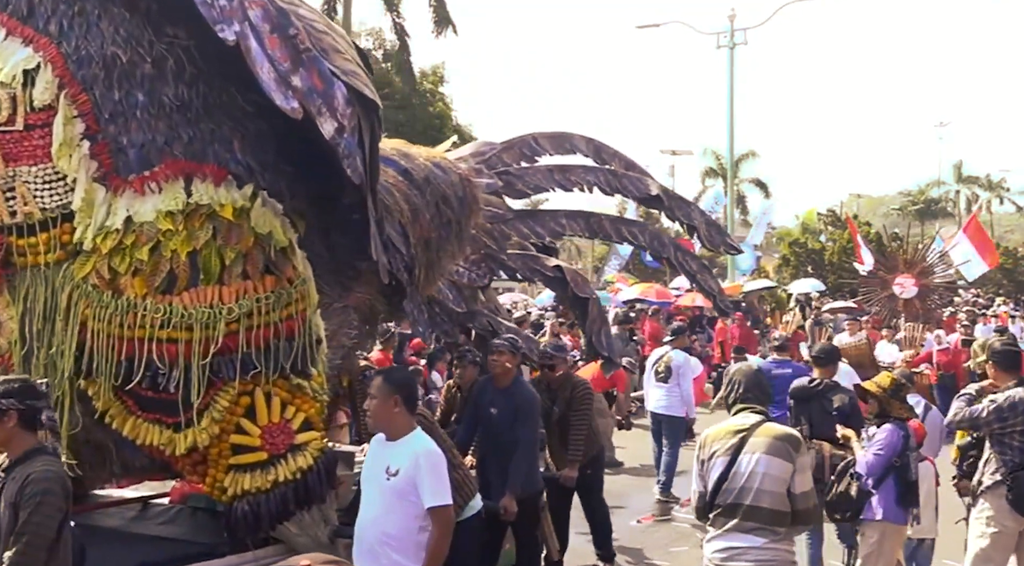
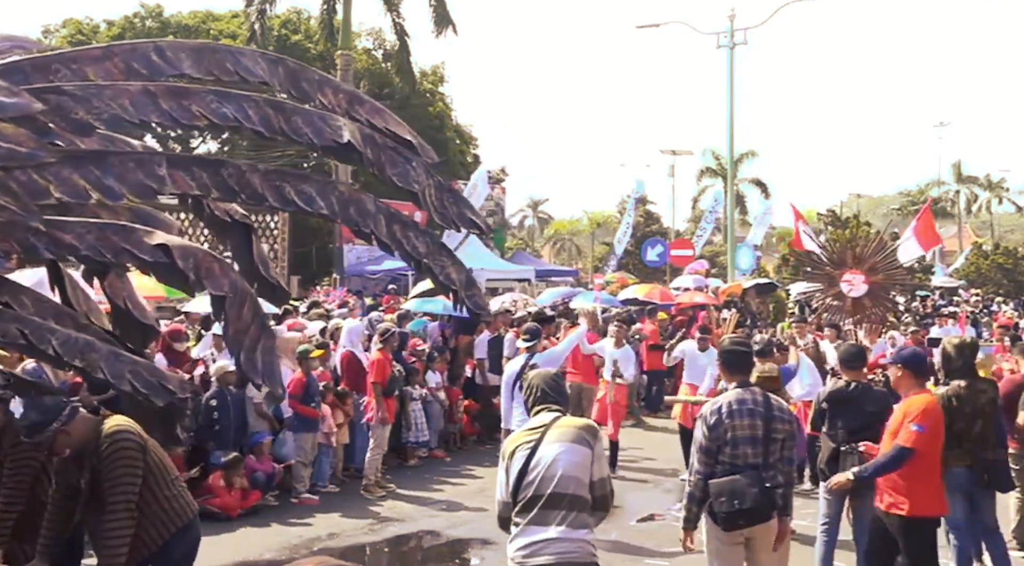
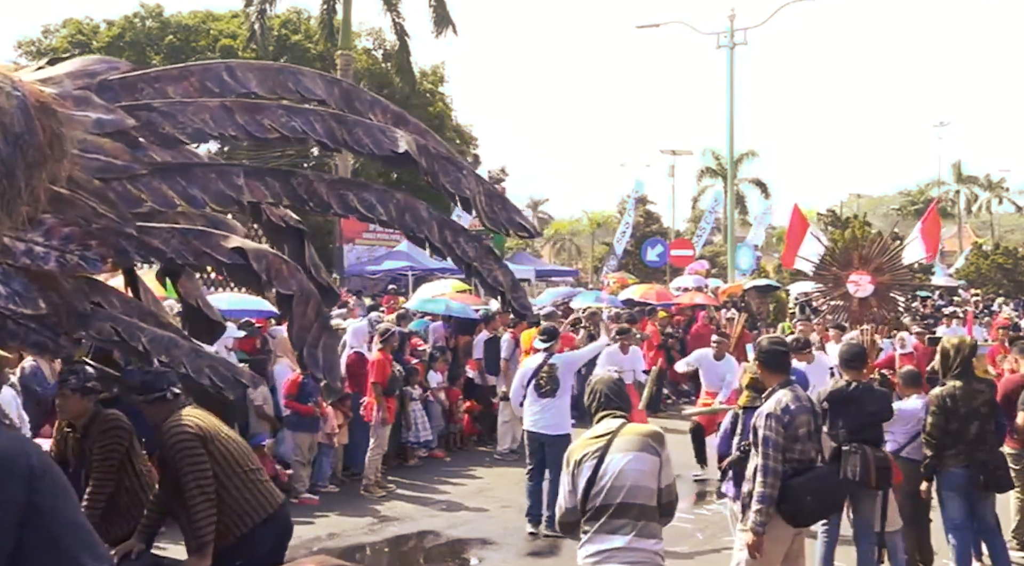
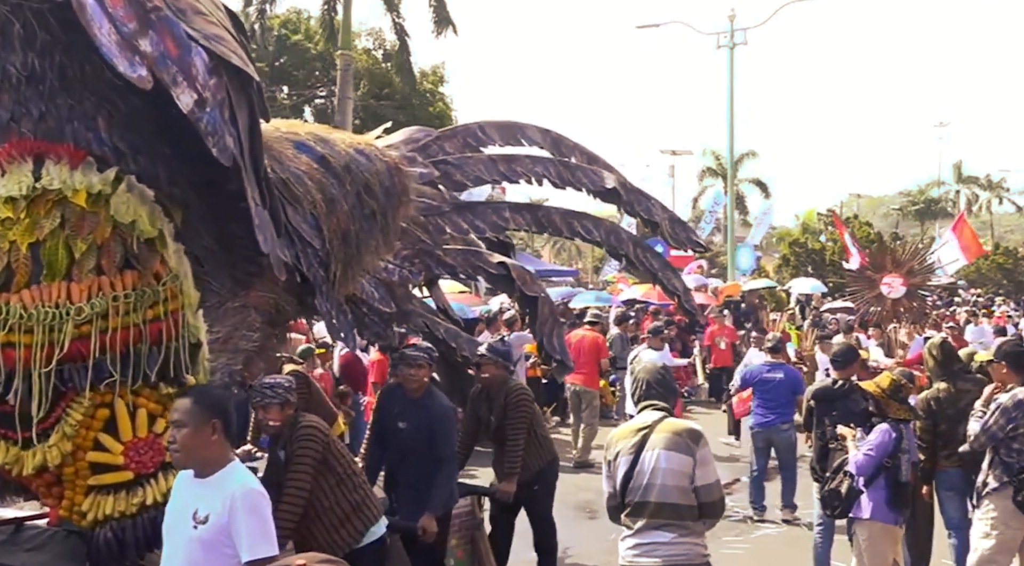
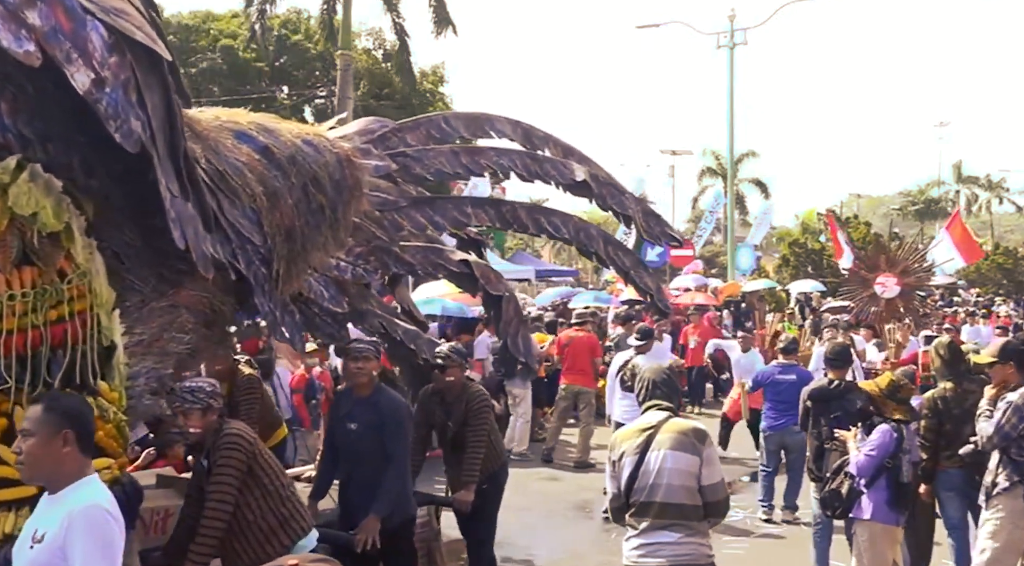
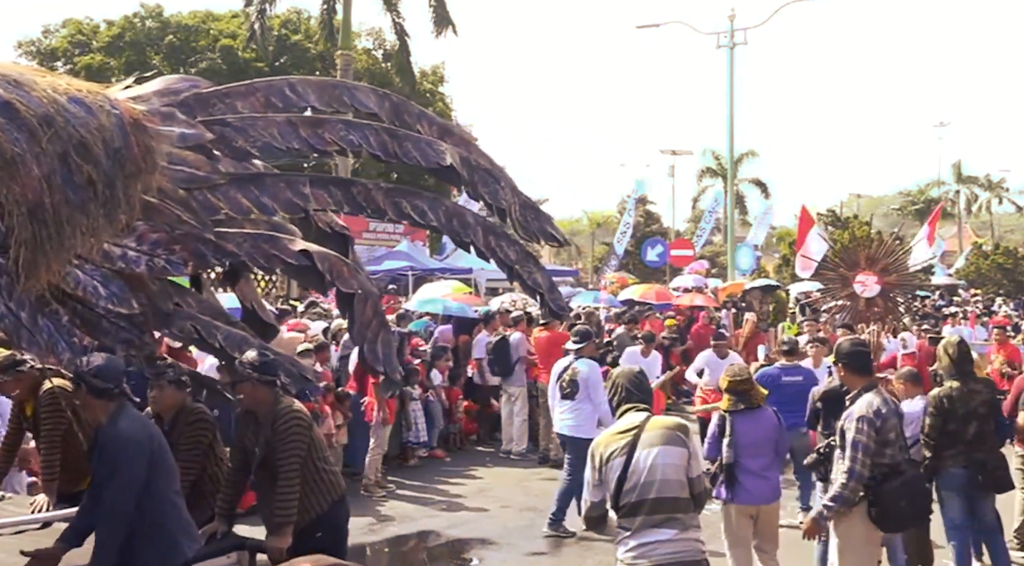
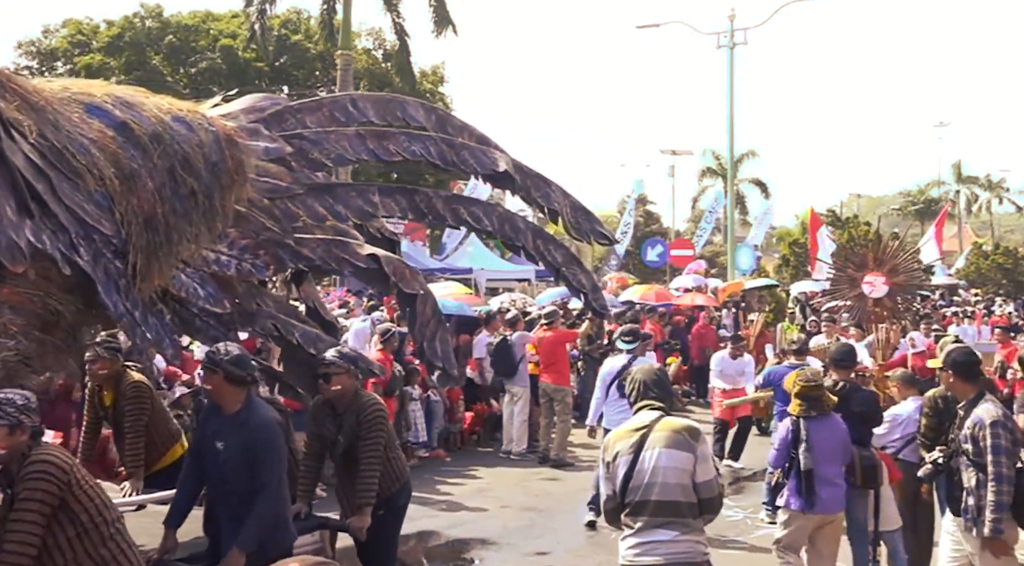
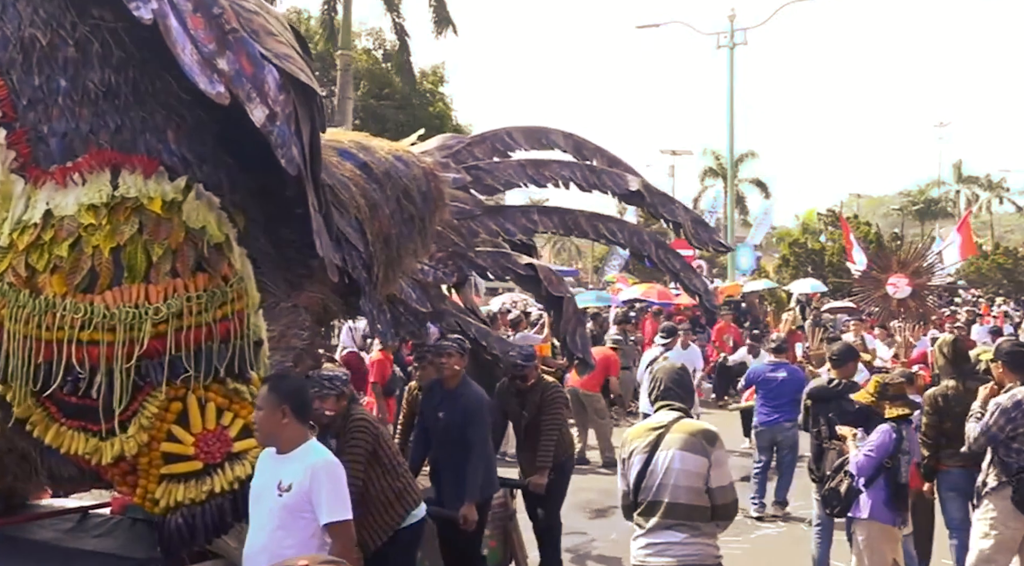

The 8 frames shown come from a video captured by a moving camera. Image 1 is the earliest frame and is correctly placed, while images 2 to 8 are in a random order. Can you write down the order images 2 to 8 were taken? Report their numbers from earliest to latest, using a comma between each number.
8, 4, 5, 7, 6, 3, 2
